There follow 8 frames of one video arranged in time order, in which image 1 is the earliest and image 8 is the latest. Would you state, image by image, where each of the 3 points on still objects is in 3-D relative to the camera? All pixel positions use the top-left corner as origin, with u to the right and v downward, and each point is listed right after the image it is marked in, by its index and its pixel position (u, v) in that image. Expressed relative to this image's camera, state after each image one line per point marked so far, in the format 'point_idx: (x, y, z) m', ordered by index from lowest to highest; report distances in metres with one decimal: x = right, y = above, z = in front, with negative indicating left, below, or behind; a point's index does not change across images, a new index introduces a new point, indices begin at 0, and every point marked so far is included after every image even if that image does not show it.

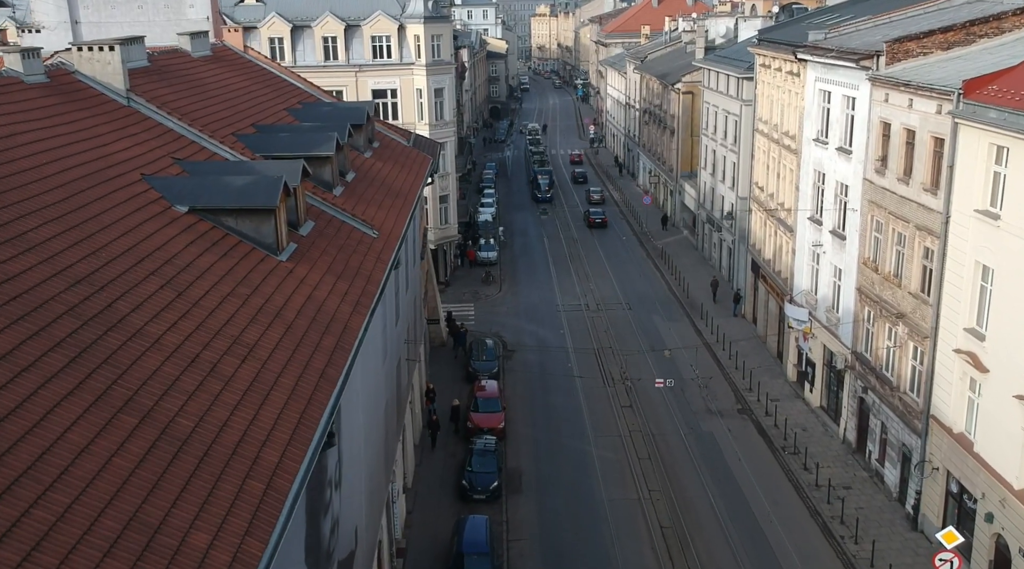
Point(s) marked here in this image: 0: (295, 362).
0: (-3.6, -1.3, +18.6) m
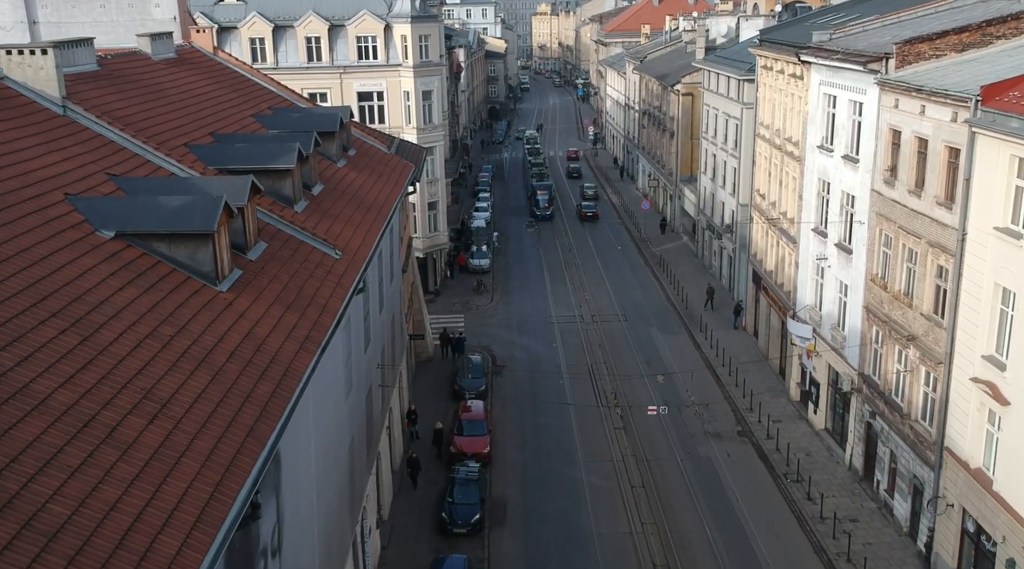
0: (-4.2, -1.9, +16.1) m
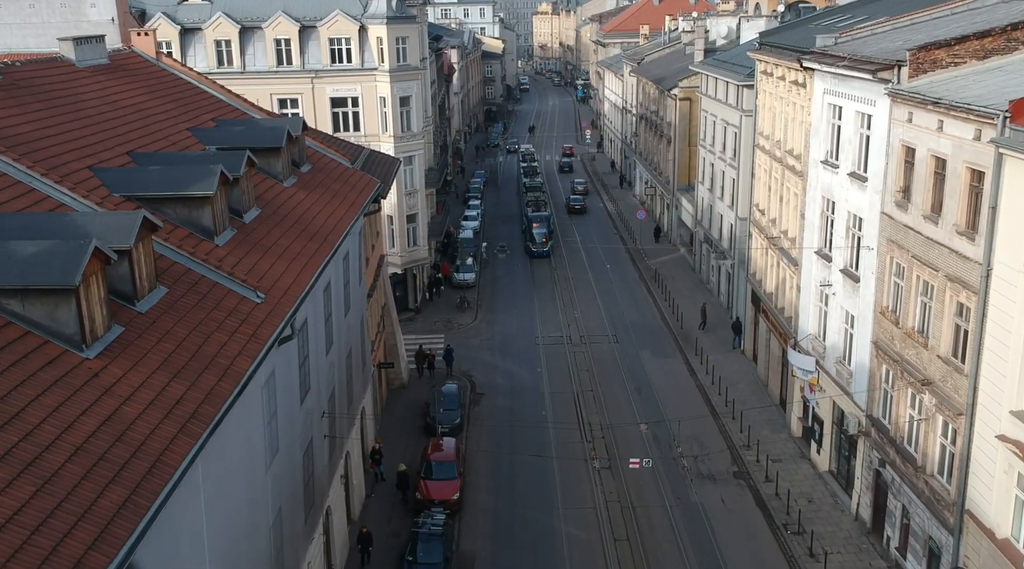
0: (-5.2, -2.9, +12.4) m
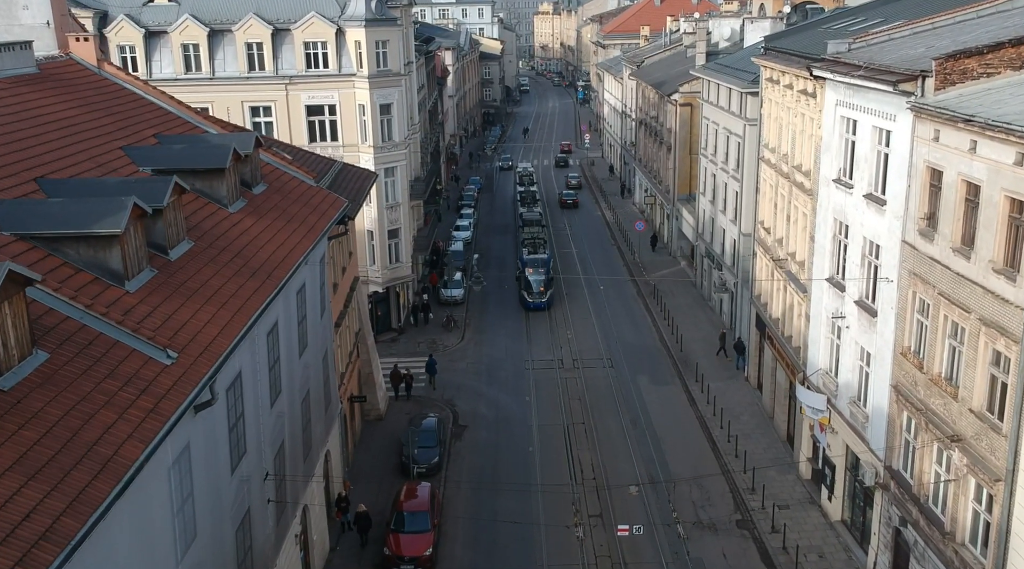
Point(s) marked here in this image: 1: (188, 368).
0: (-5.9, -3.8, +8.8) m
1: (-5.3, -1.4, +18.7) m
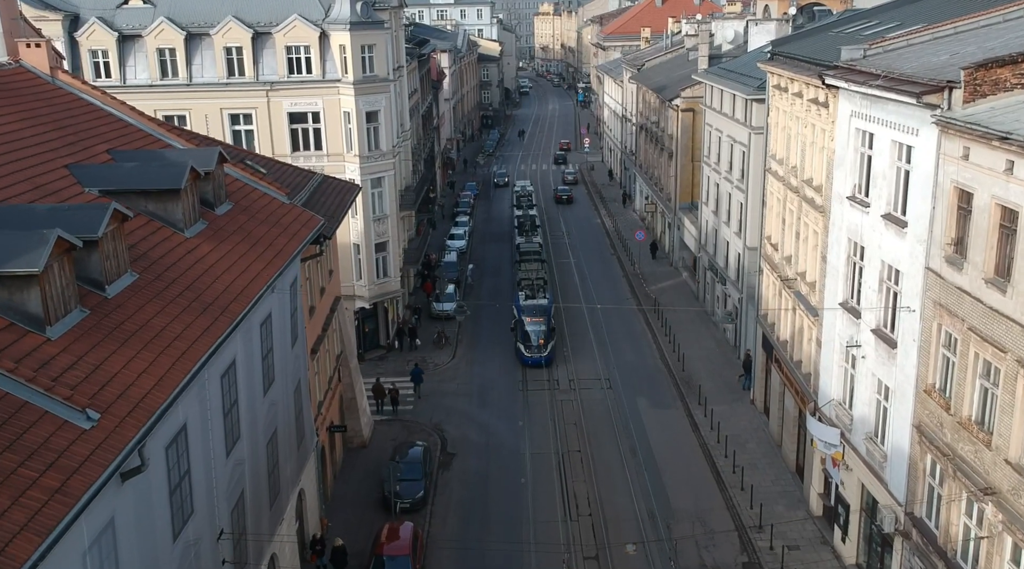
0: (-6.2, -4.5, +6.3) m
1: (-5.7, -2.1, +16.1) m
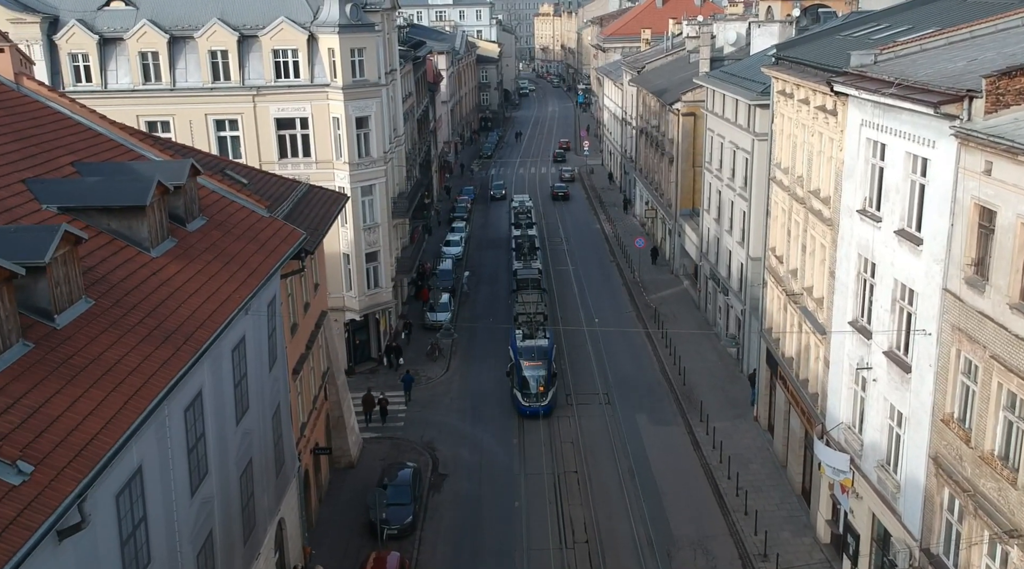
0: (-6.5, -5.0, +4.6) m
1: (-5.9, -2.6, +14.4) m
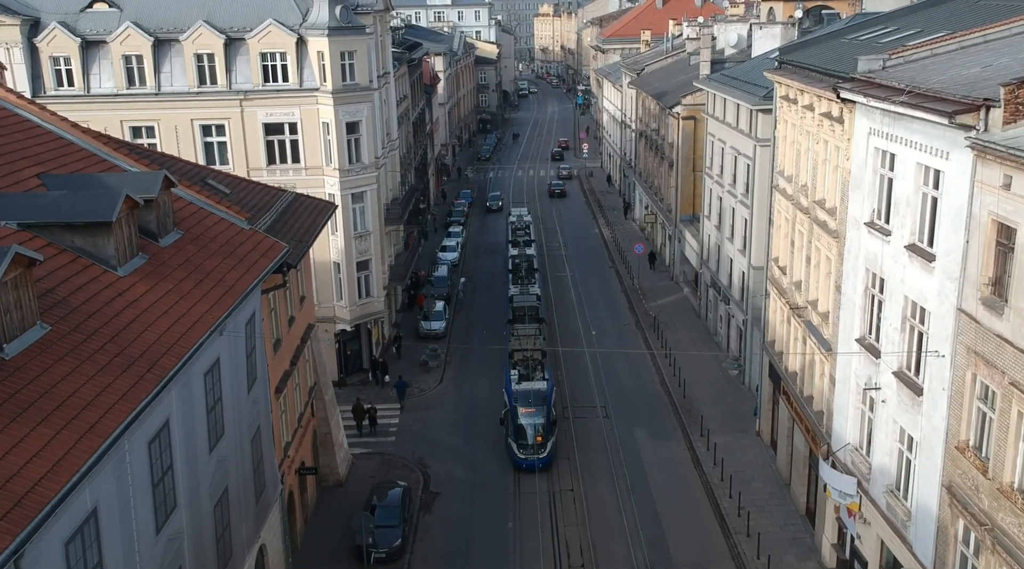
0: (-6.7, -5.4, +3.2) m
1: (-6.1, -3.0, +13.1) m
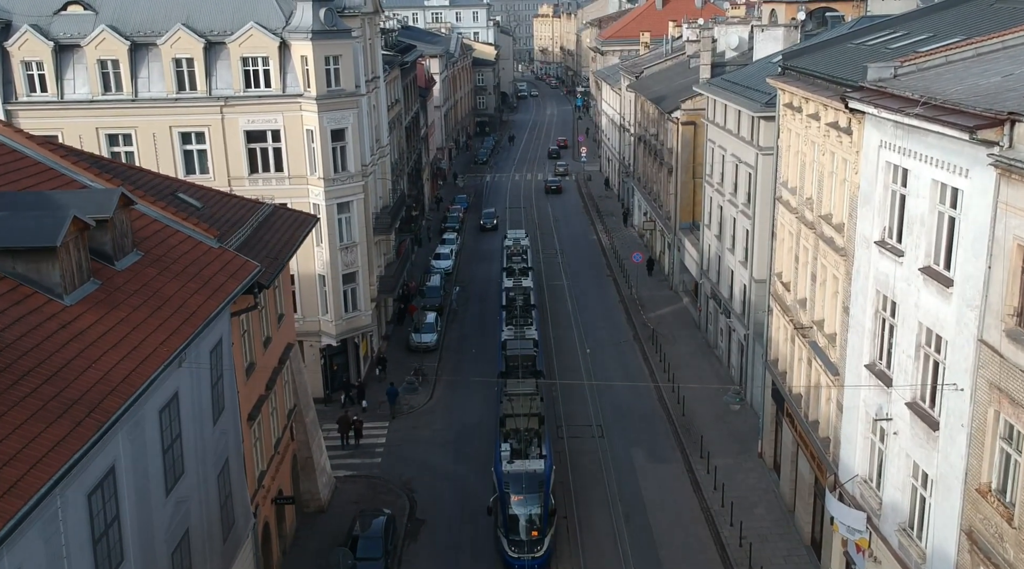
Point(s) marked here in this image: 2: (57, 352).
0: (-7.0, -5.9, +1.4) m
1: (-6.5, -3.5, +11.2) m
2: (-7.4, -1.1, +18.7) m
